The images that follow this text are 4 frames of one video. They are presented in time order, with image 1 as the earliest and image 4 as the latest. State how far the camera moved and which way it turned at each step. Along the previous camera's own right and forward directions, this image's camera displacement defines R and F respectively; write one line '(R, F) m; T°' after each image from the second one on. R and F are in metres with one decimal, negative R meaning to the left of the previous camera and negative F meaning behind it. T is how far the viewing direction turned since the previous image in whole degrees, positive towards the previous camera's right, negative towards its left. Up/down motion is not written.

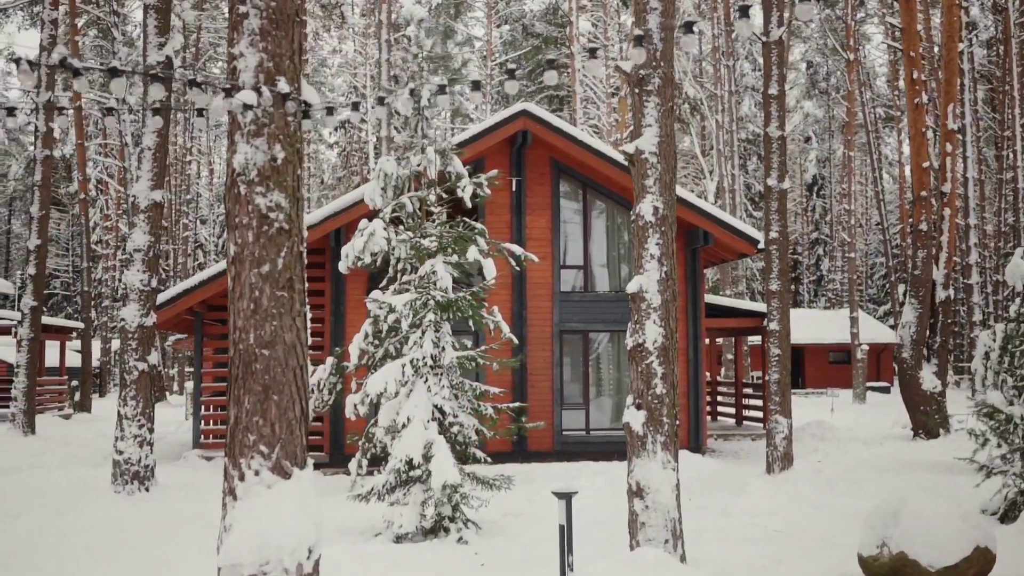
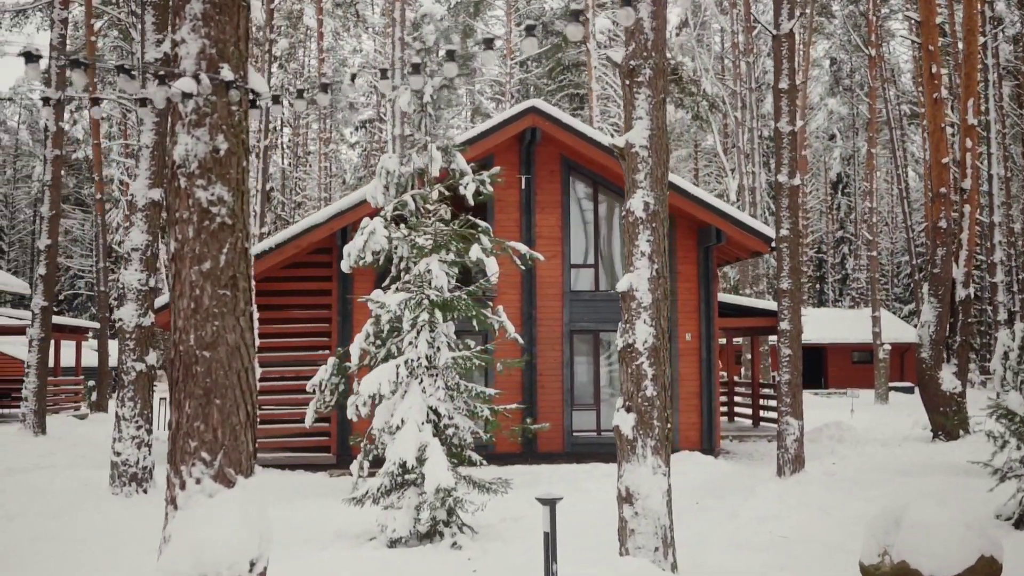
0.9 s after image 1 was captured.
(+0.2, +0.2) m; -1°
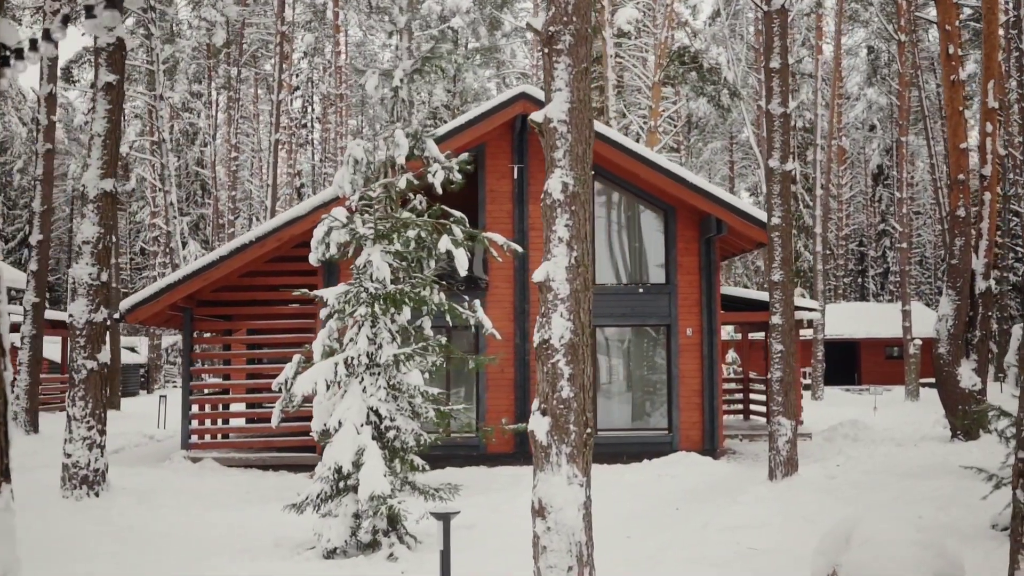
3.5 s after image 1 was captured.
(+0.8, +0.6) m; -2°
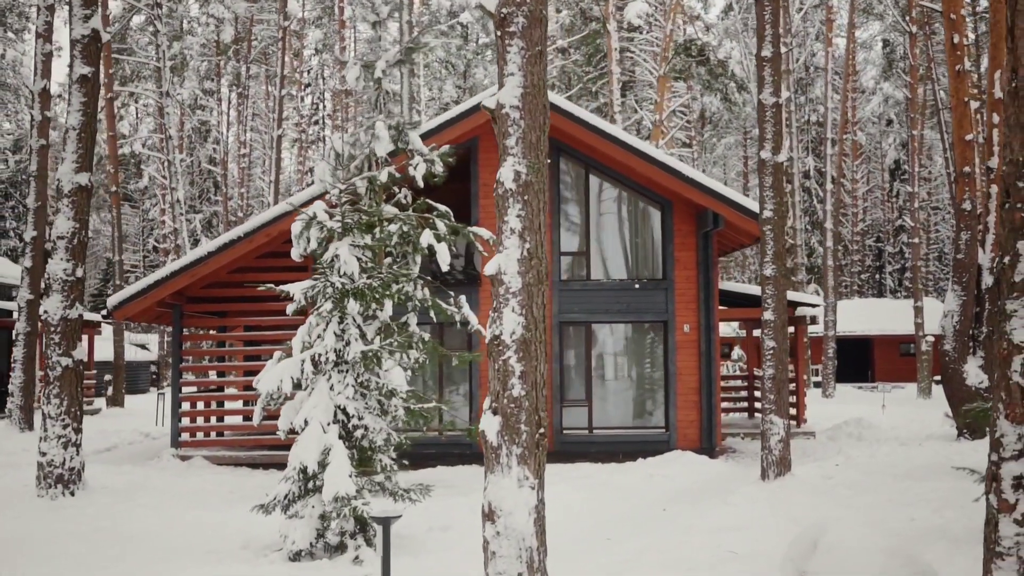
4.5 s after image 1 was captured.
(+0.4, +0.2) m; -1°
